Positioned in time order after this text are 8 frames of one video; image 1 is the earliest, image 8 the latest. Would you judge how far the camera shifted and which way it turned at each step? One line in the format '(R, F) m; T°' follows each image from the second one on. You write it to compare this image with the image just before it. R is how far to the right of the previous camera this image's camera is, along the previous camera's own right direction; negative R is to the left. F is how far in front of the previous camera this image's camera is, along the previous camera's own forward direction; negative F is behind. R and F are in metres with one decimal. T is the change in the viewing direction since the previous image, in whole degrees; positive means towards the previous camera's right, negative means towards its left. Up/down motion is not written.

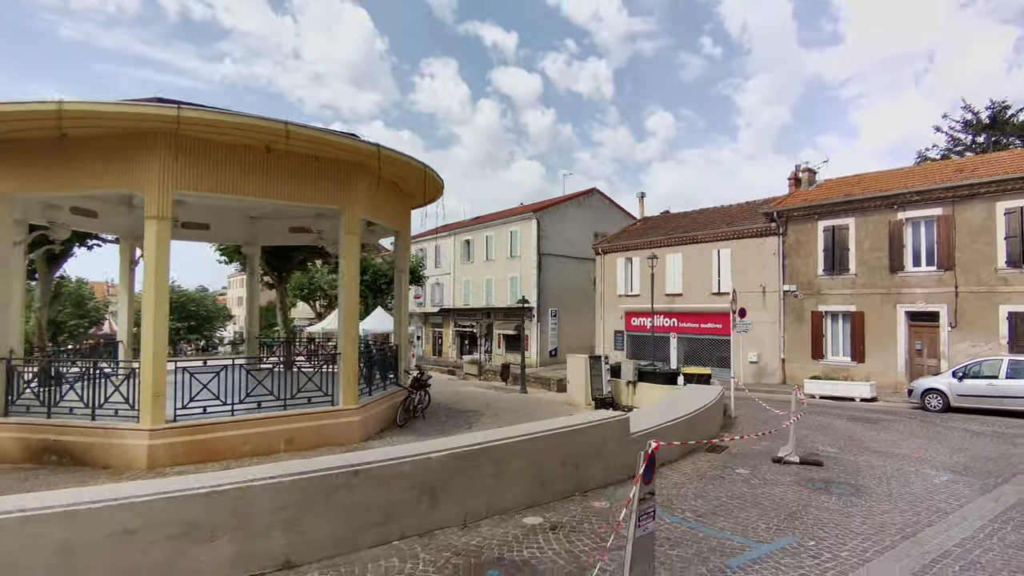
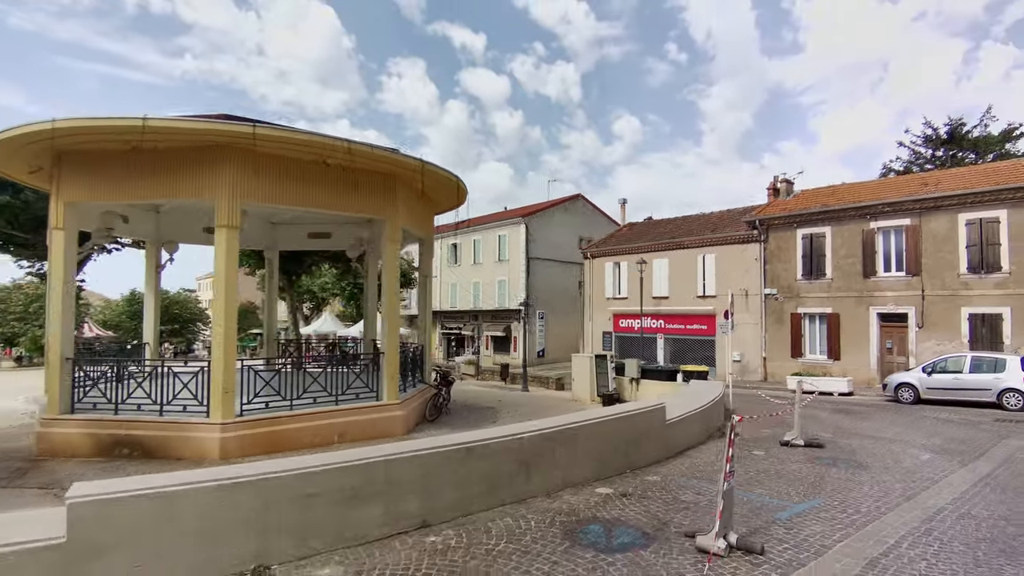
(-1.0, -0.8) m; +3°
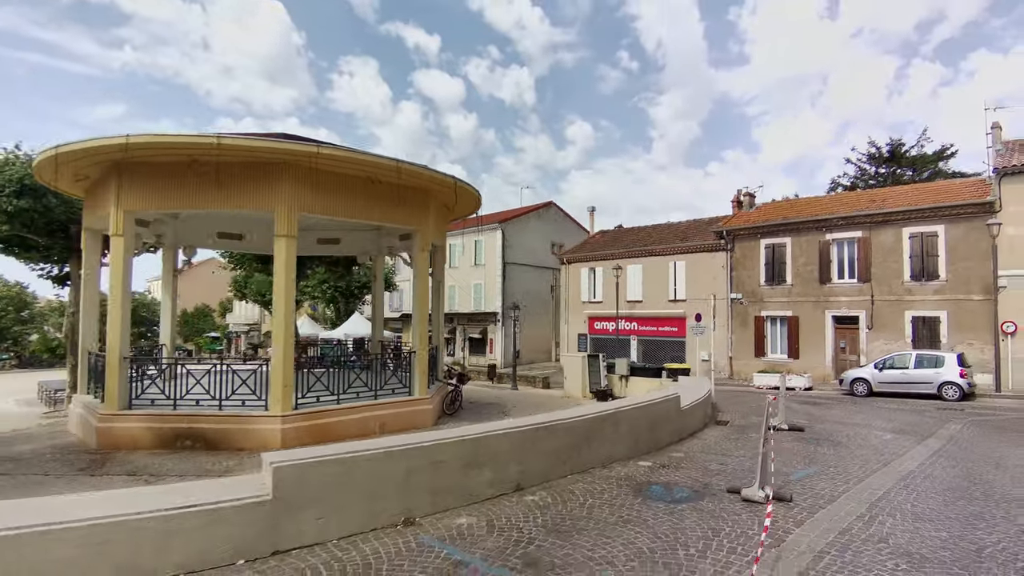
(-1.1, -1.0) m; +5°
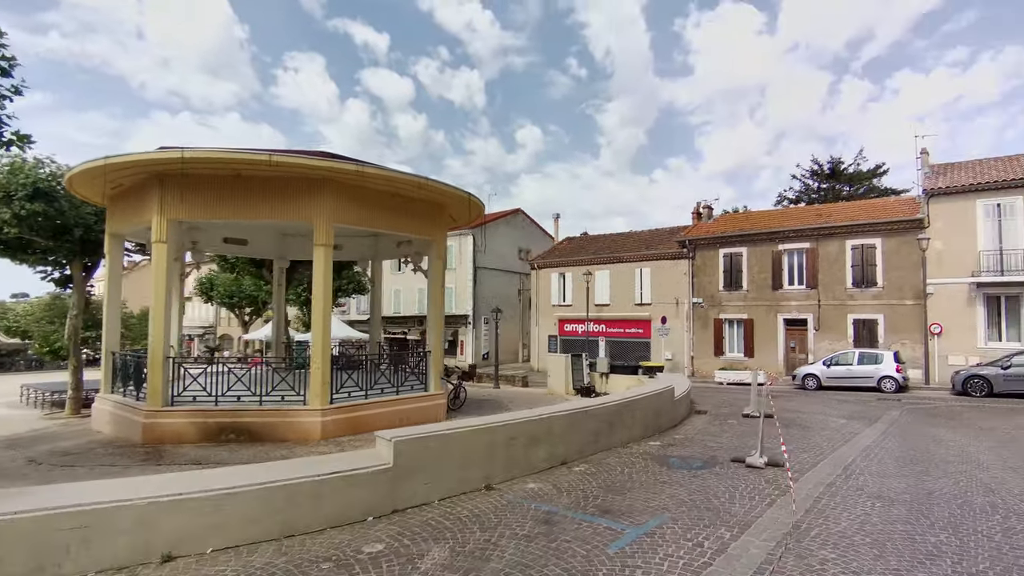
(-1.1, -1.0) m; +5°
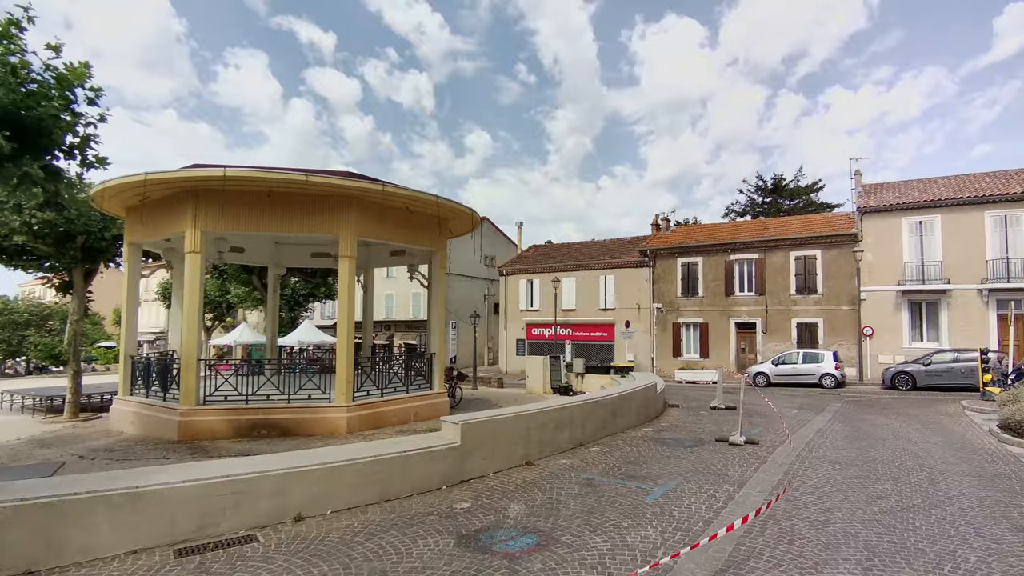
(-1.0, -1.1) m; +5°
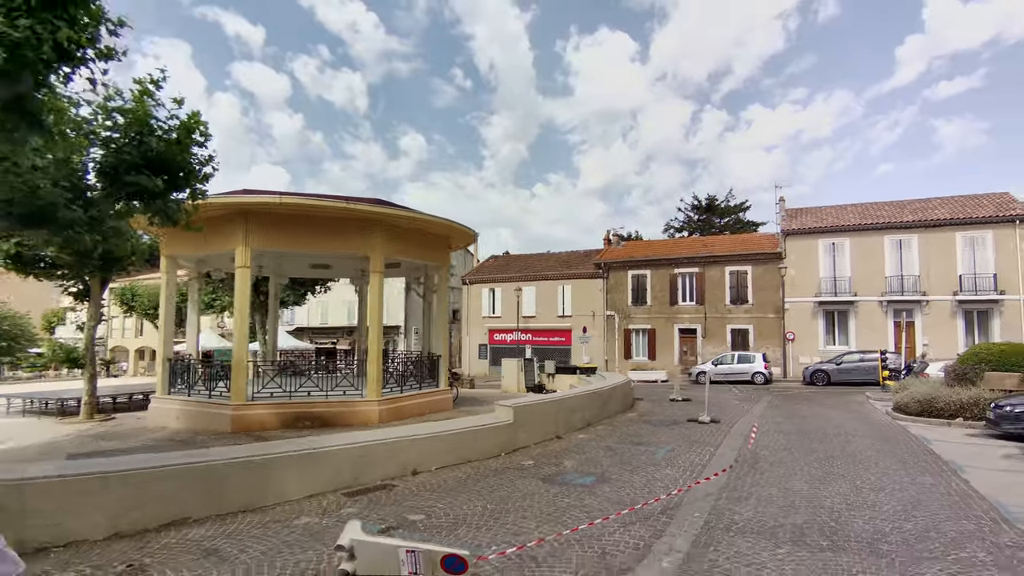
(-1.5, -1.9) m; +6°
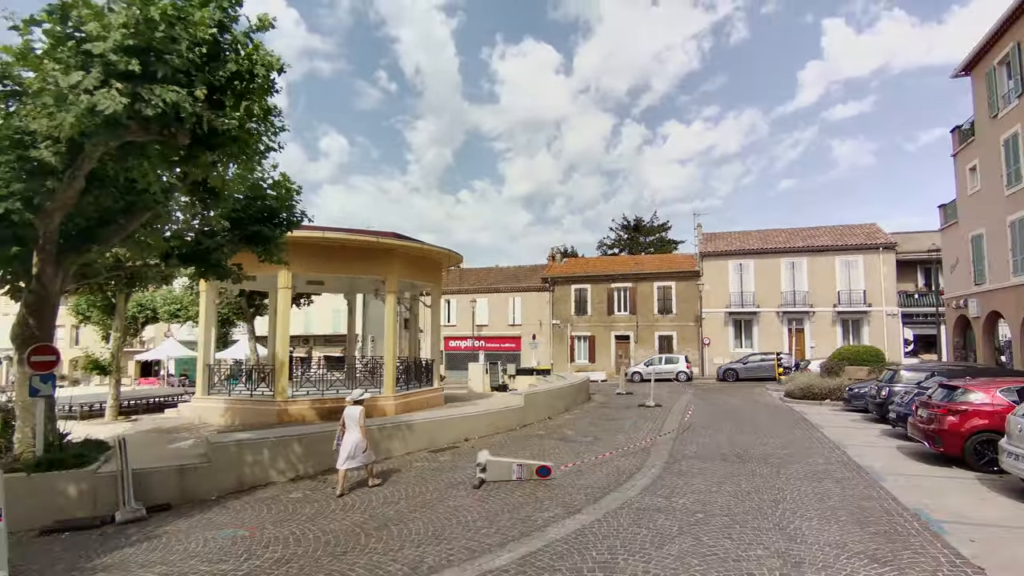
(-1.6, -2.9) m; +7°
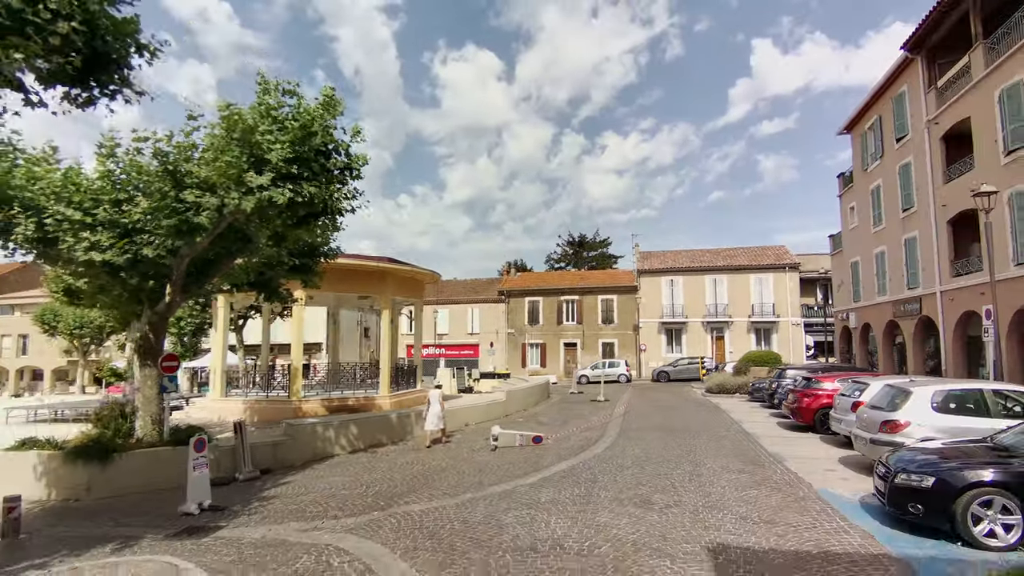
(-1.1, -3.0) m; +6°
